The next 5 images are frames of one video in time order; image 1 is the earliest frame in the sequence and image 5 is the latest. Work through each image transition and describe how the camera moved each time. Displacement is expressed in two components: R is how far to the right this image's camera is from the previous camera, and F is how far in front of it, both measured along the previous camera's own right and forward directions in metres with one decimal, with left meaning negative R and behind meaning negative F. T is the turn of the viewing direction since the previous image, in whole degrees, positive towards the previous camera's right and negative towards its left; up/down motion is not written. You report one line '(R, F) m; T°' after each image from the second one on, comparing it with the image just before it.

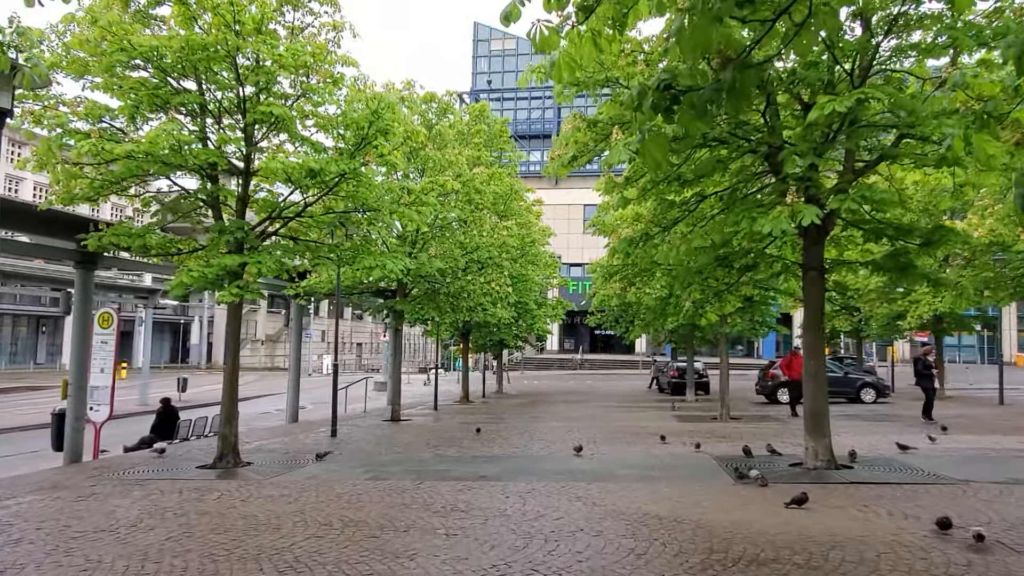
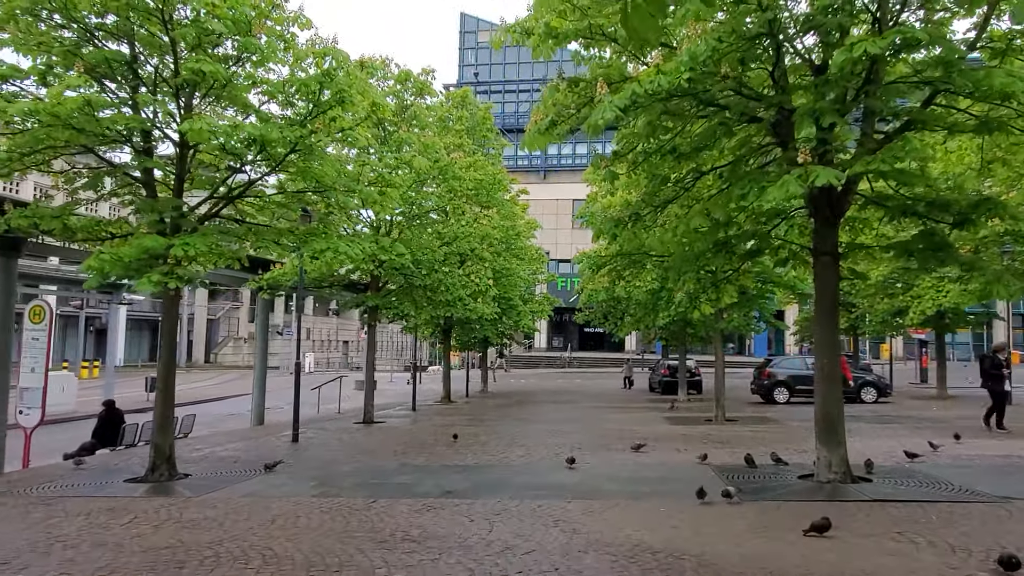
(+0.2, +1.2) m; +1°
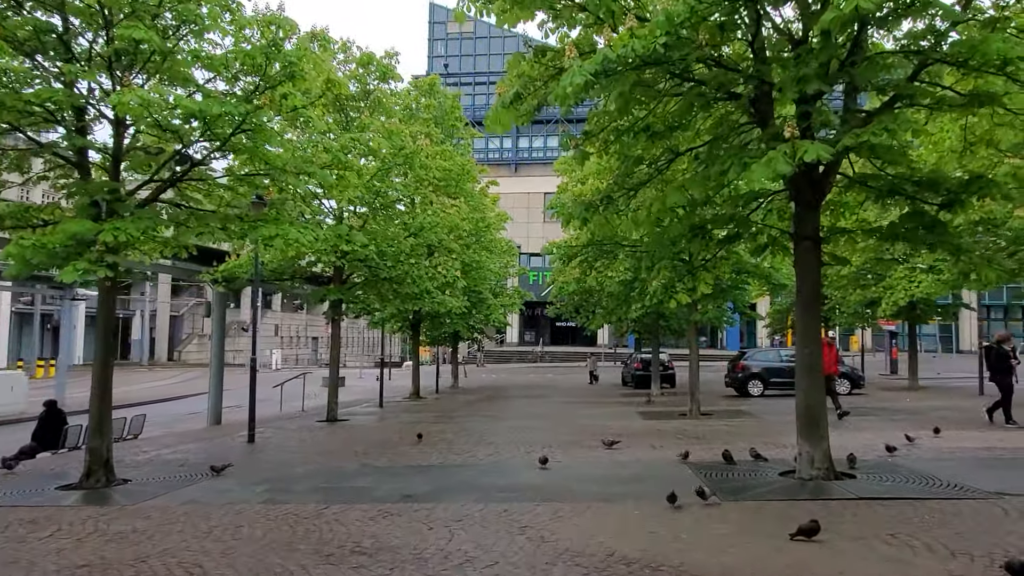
(+0.1, +0.6) m; +2°
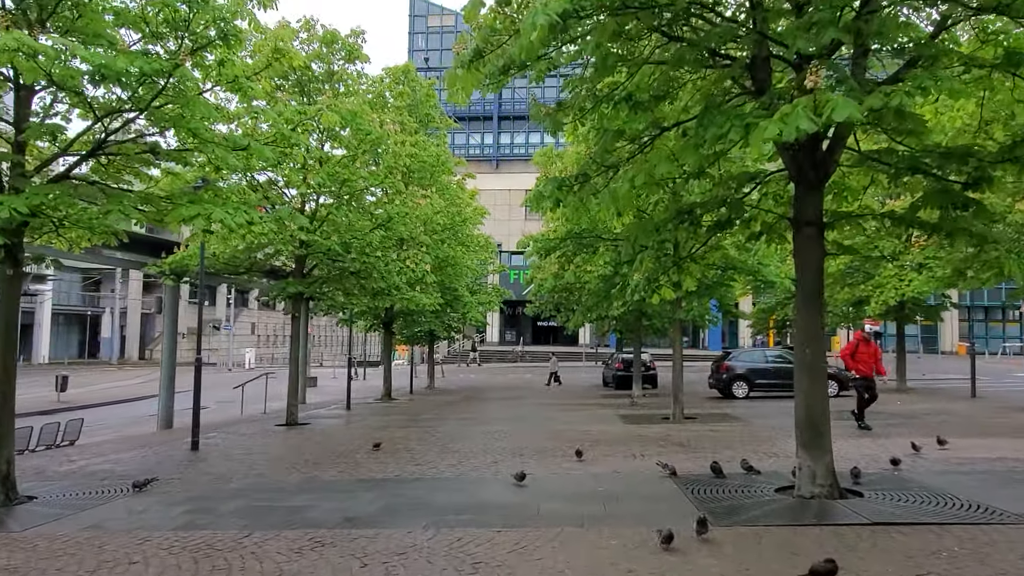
(+0.2, +1.0) m; +1°
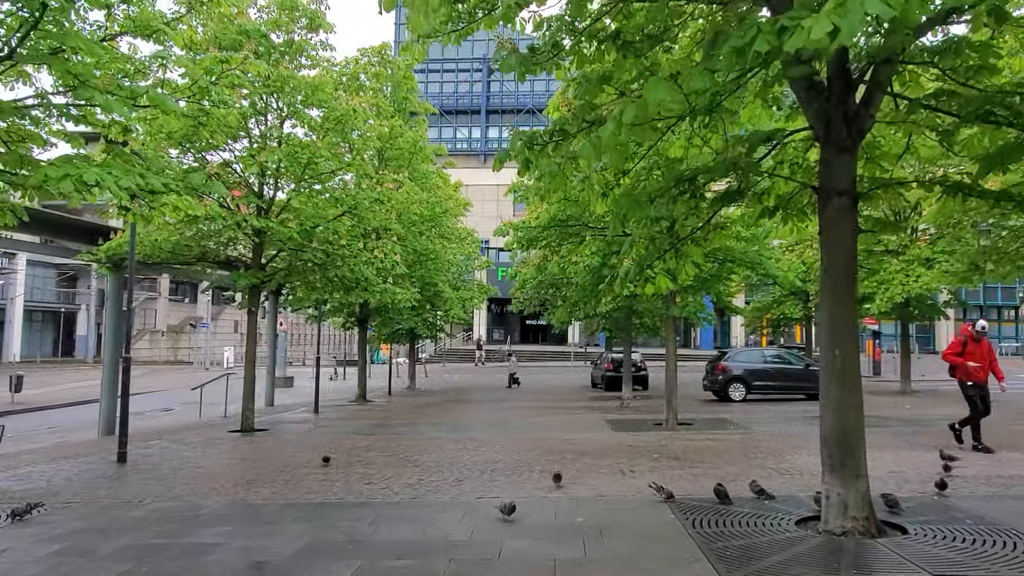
(+0.3, +1.4) m; +1°
